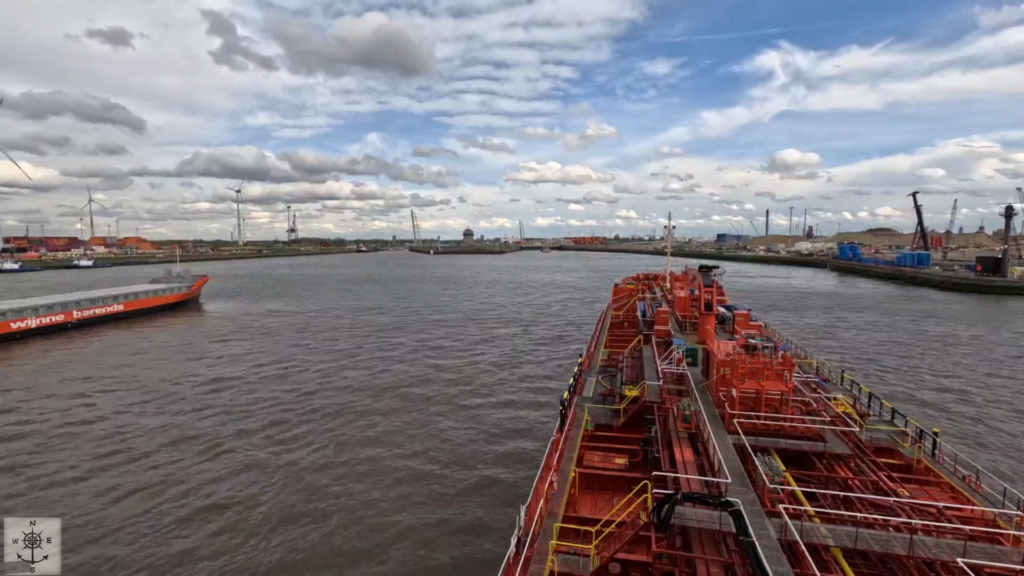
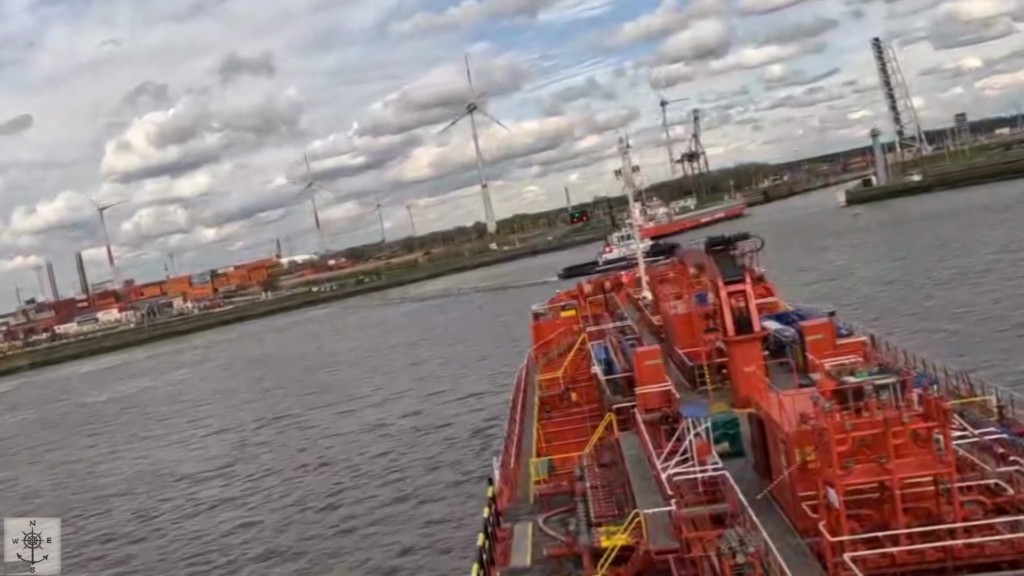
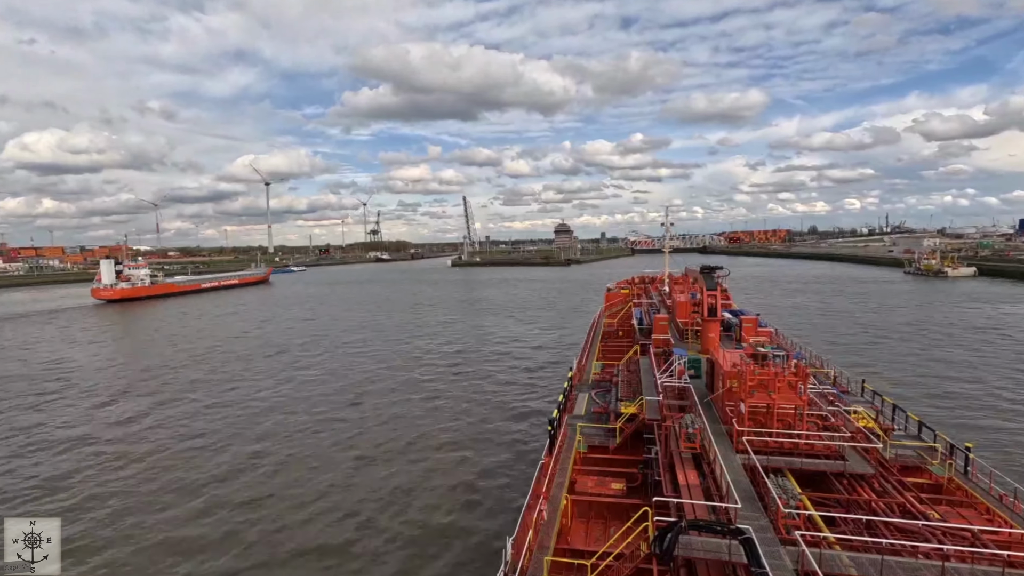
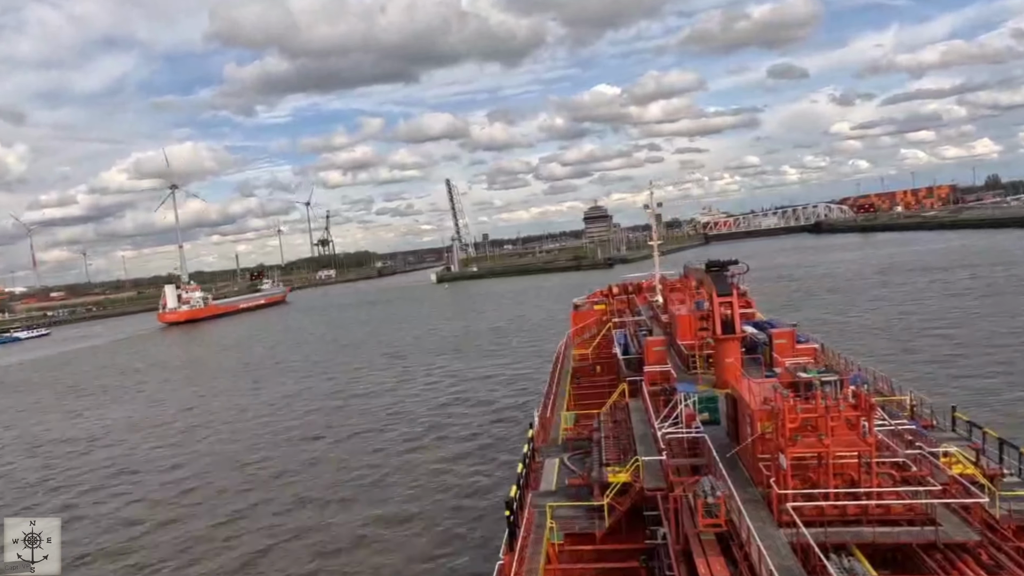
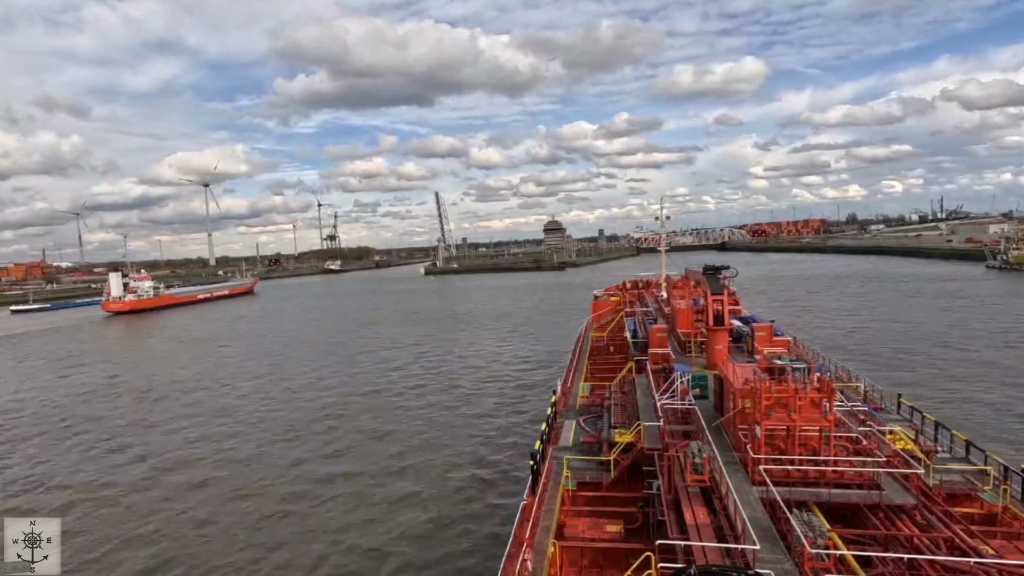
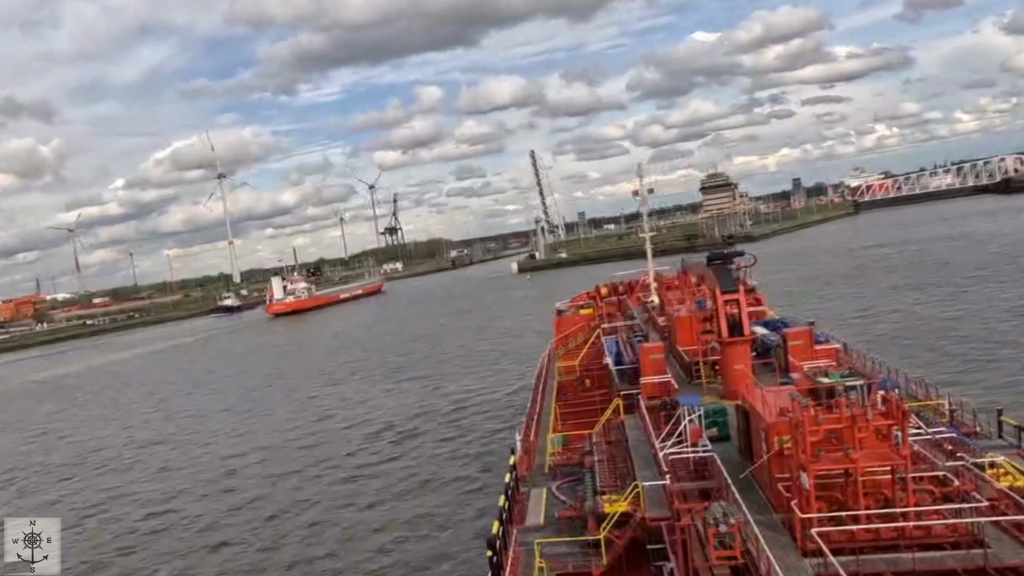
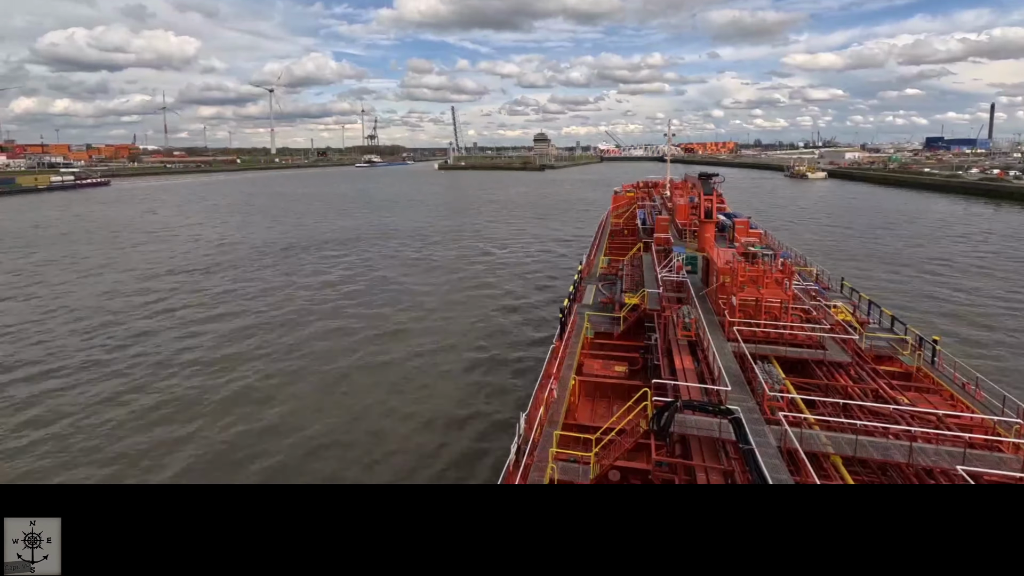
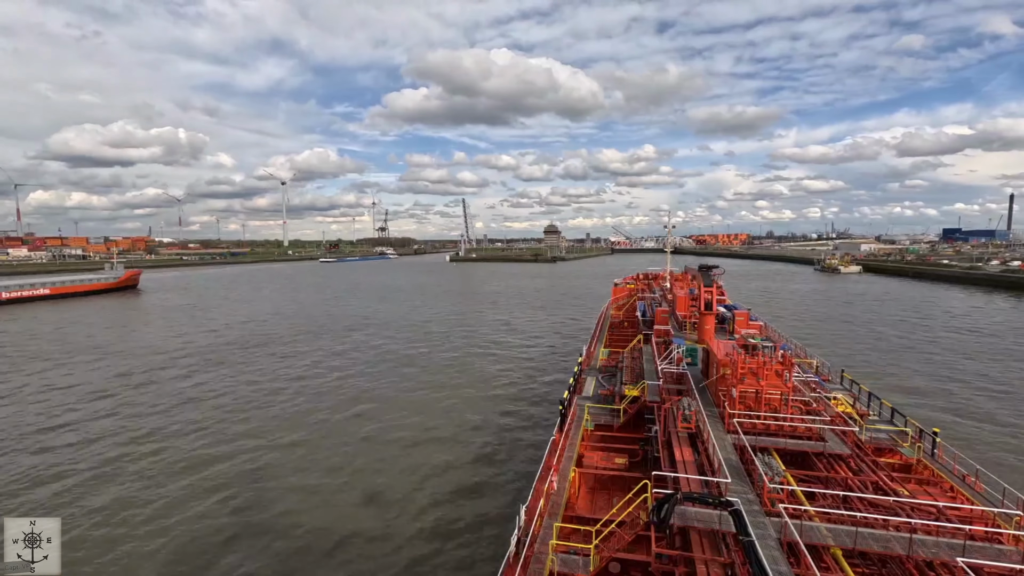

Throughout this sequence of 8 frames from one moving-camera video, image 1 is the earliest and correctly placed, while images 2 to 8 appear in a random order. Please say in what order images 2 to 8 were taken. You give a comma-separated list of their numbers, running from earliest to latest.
7, 8, 3, 5, 4, 6, 2
